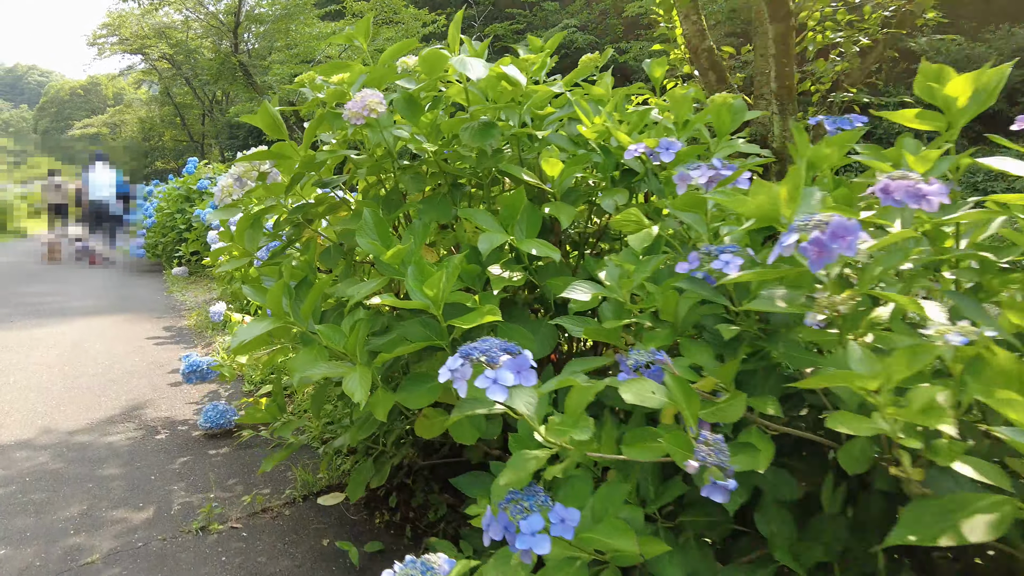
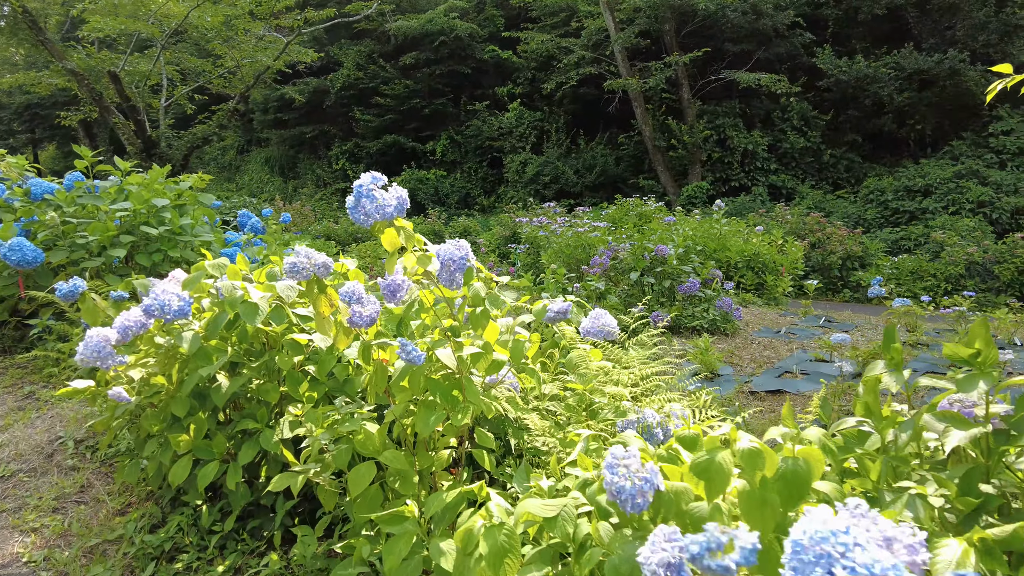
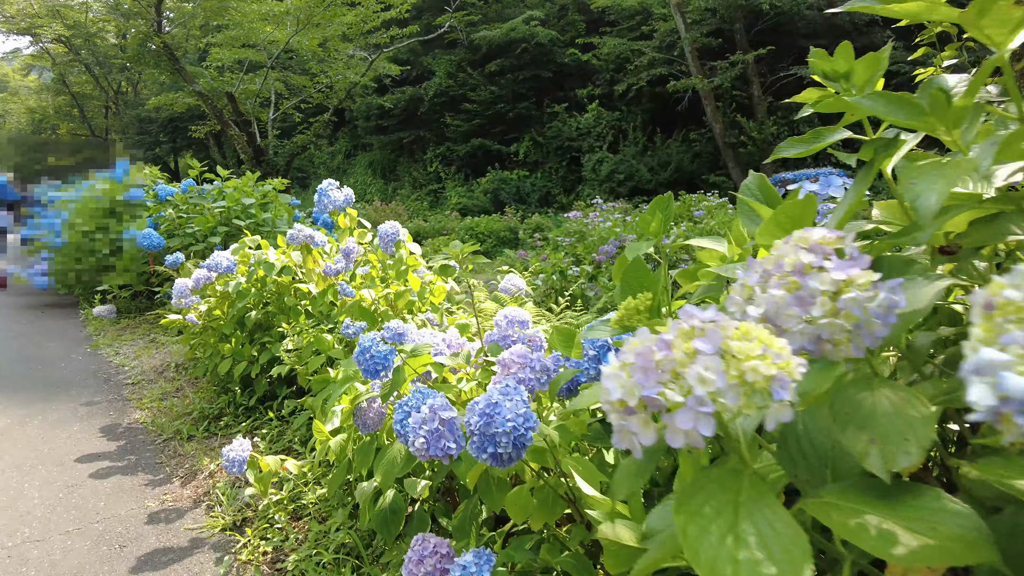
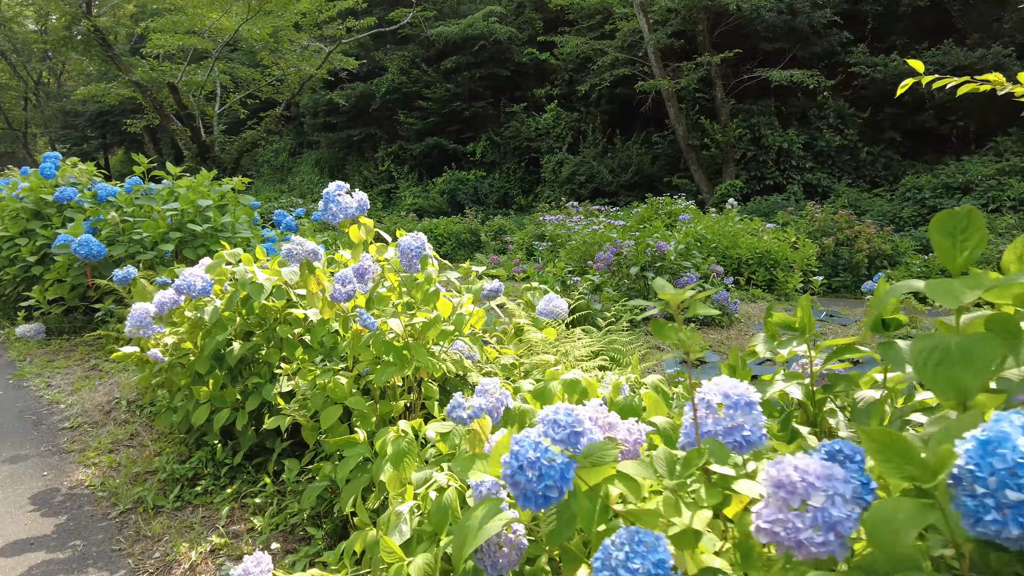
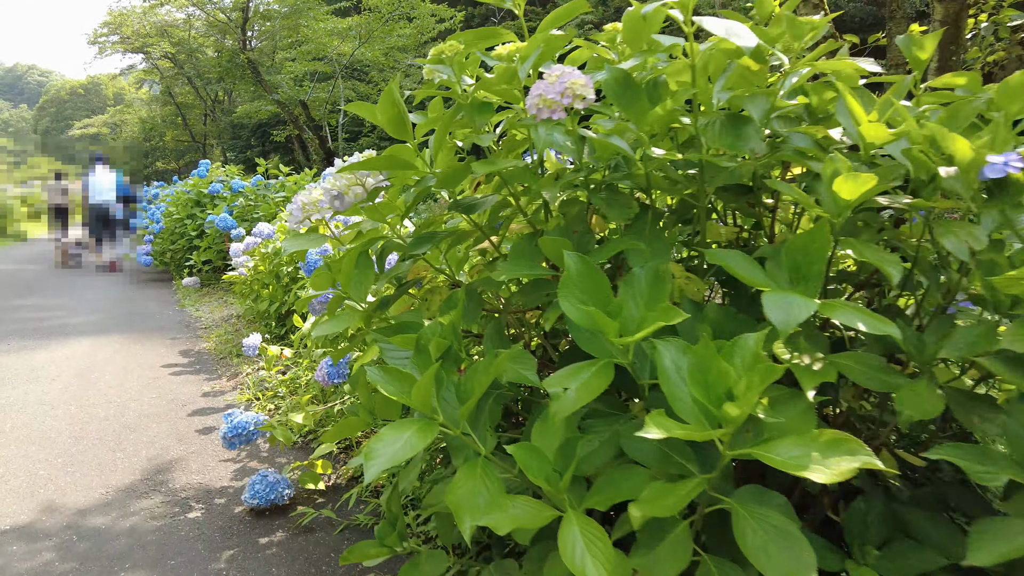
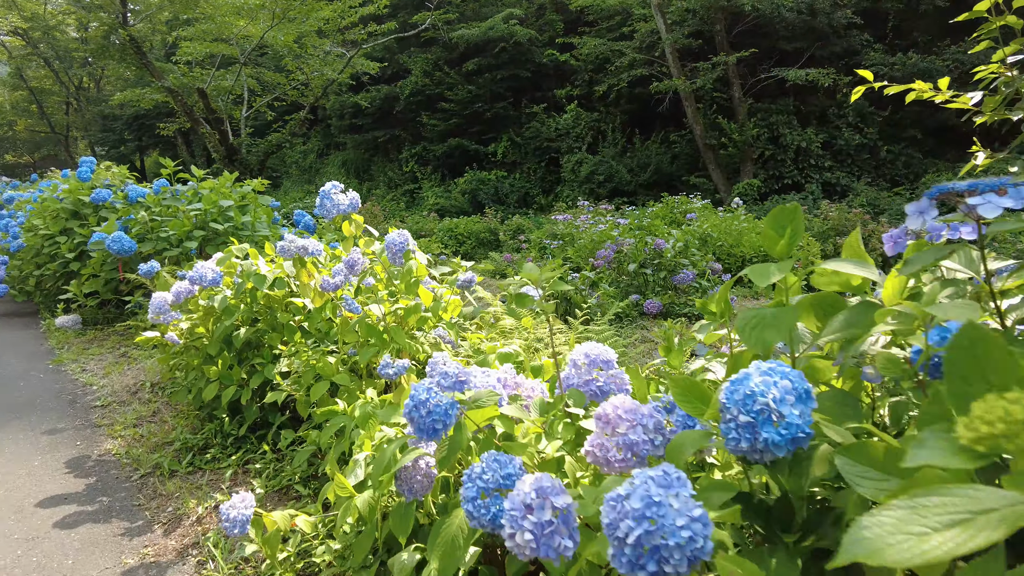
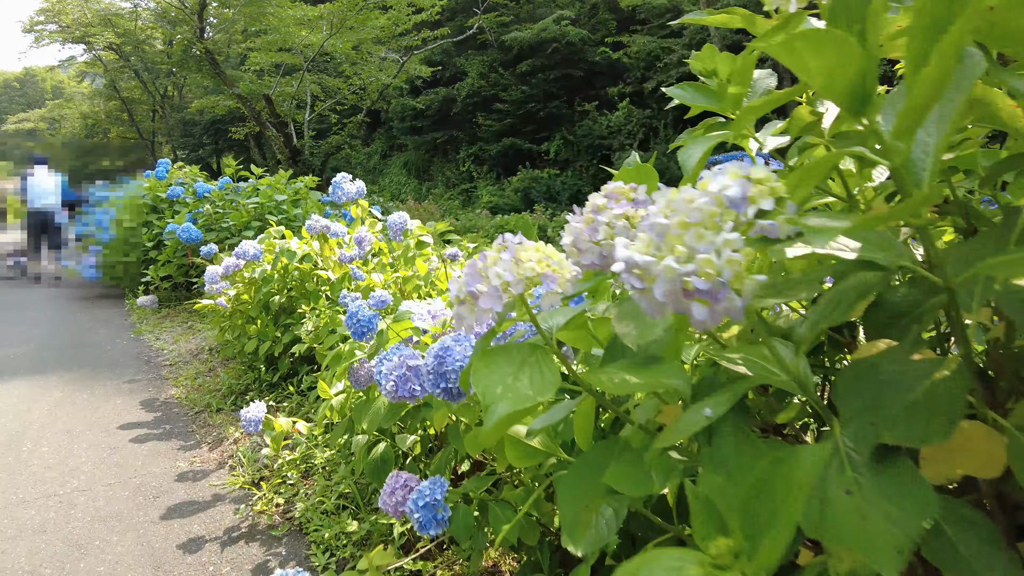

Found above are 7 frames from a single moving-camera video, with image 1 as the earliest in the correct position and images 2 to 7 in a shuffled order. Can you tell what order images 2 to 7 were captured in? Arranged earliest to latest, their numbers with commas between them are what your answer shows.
5, 7, 3, 6, 4, 2
